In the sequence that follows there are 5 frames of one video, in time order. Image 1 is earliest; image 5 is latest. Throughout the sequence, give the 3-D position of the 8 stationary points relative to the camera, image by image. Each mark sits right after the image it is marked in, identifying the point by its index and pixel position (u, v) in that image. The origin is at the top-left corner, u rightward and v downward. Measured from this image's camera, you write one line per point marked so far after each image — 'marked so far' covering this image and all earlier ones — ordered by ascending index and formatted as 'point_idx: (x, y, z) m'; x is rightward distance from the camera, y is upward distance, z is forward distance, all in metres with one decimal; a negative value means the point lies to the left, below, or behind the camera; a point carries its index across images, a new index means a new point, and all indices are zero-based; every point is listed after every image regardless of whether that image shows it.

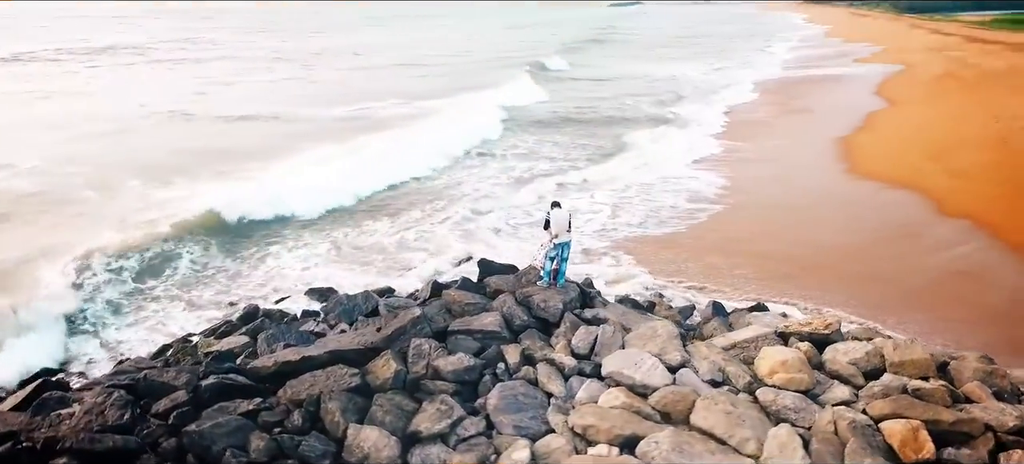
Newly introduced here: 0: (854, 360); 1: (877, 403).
0: (+3.1, -1.2, +5.7) m
1: (+3.1, -1.4, +5.2) m
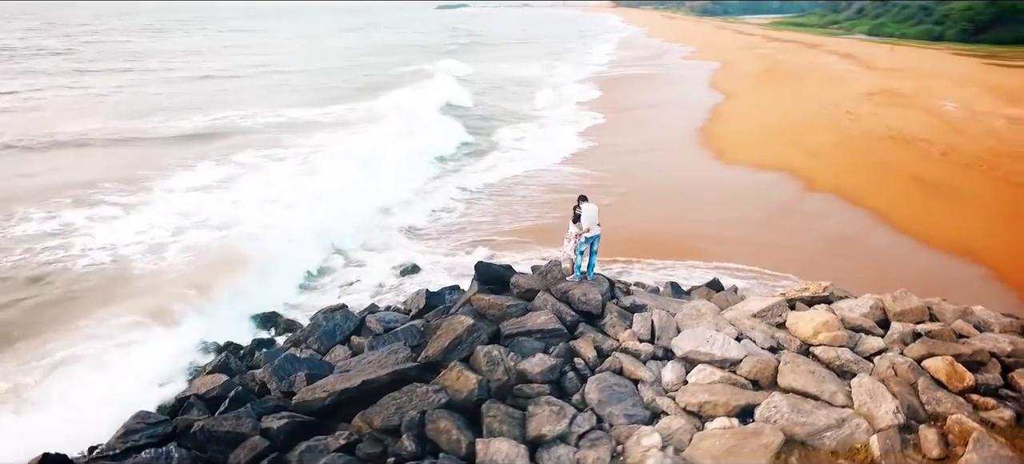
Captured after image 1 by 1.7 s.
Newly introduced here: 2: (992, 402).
0: (+3.7, -0.9, +6.6) m
1: (+3.8, -1.1, +6.0) m
2: (+4.0, -1.4, +5.1) m
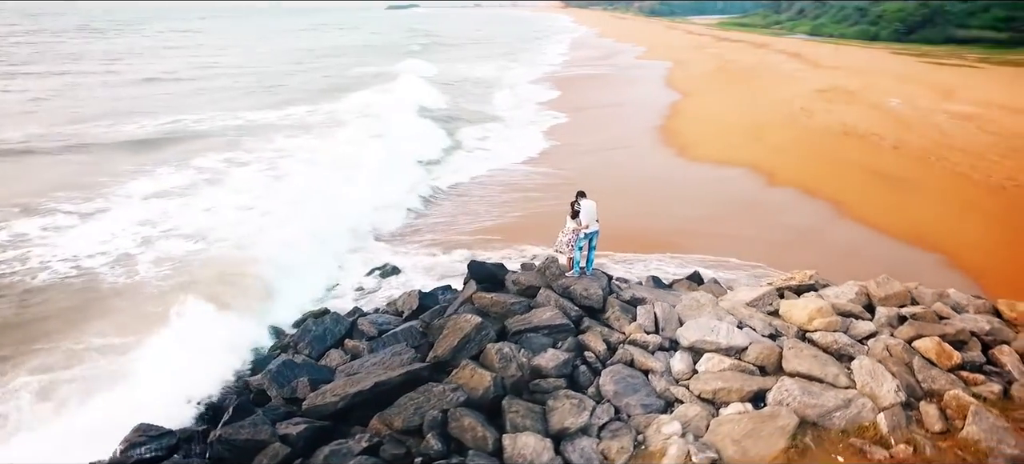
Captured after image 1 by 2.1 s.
0: (+3.8, -0.8, +6.9) m
1: (+3.9, -1.0, +6.3) m
2: (+4.1, -1.3, +5.4) m
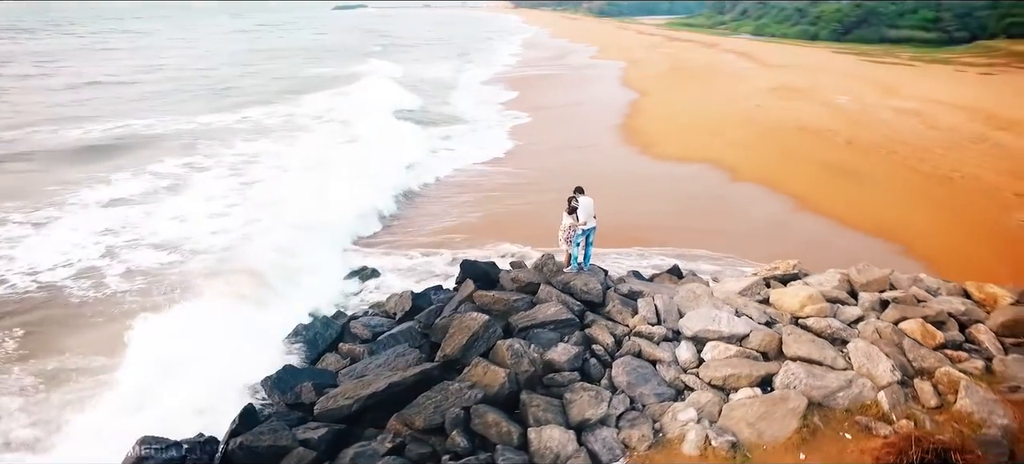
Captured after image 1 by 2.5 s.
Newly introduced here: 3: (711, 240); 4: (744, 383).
0: (+3.8, -0.6, +7.2) m
1: (+4.0, -0.9, +6.7) m
2: (+4.2, -1.2, +5.8) m
3: (+4.4, -0.2, +13.7) m
4: (+2.0, -1.3, +5.4) m
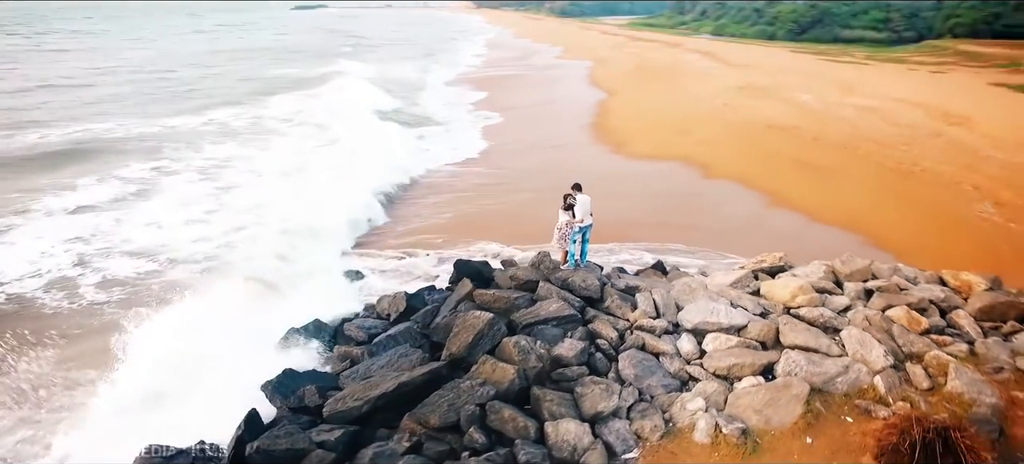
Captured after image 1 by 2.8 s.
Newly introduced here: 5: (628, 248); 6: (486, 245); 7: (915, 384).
0: (+3.8, -0.6, +7.5) m
1: (+4.0, -0.8, +7.0) m
2: (+4.3, -1.1, +6.1) m
3: (+4.0, -0.1, +14.0) m
4: (+2.1, -1.3, +5.6) m
5: (+2.5, -0.3, +13.3) m
6: (-0.5, -0.3, +12.5) m
7: (+3.5, -1.3, +5.4) m
